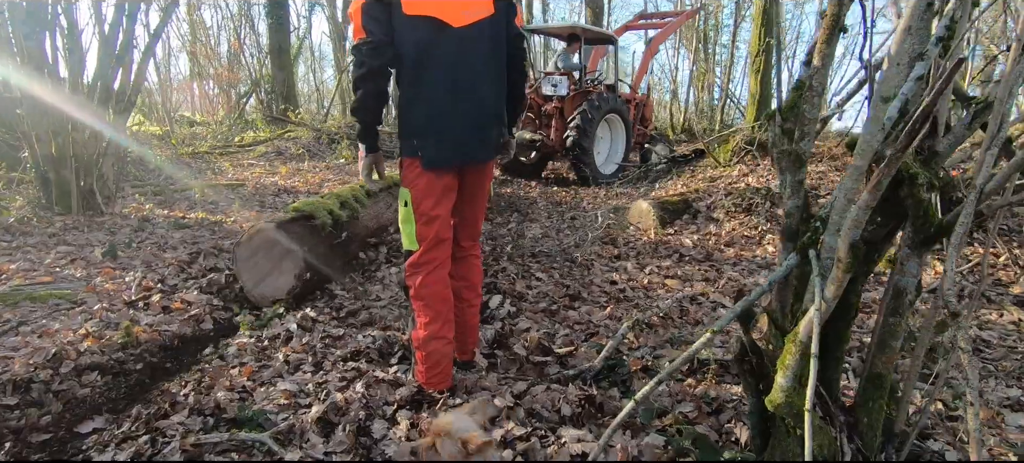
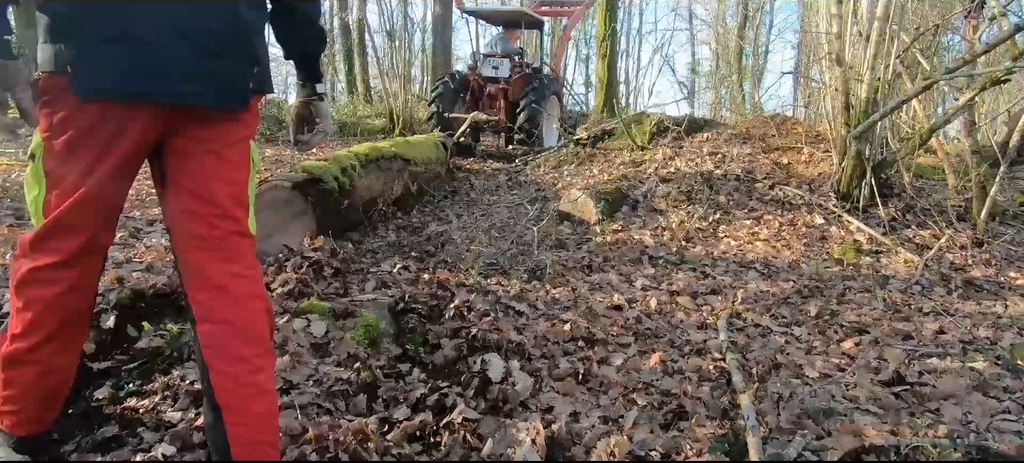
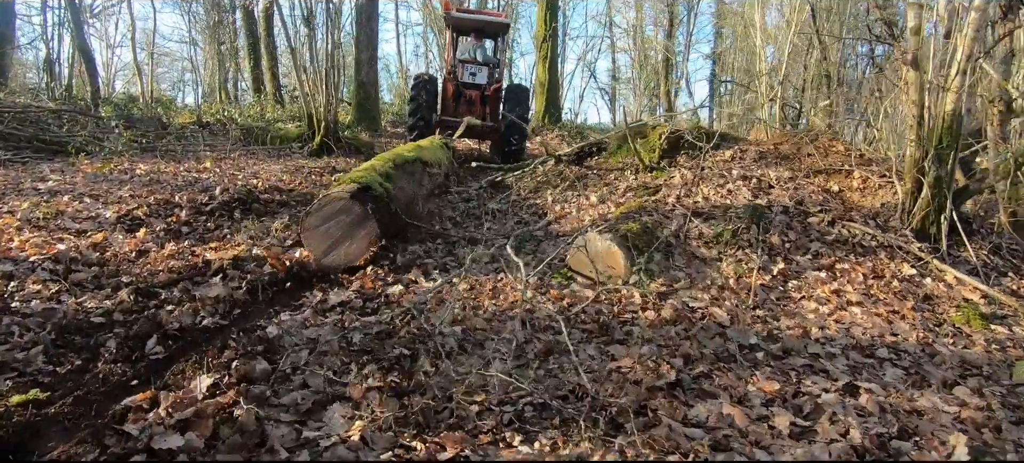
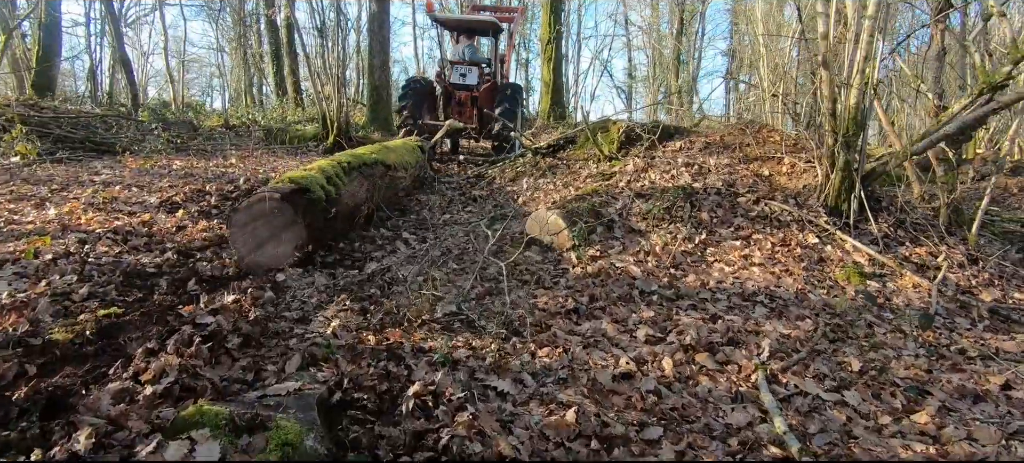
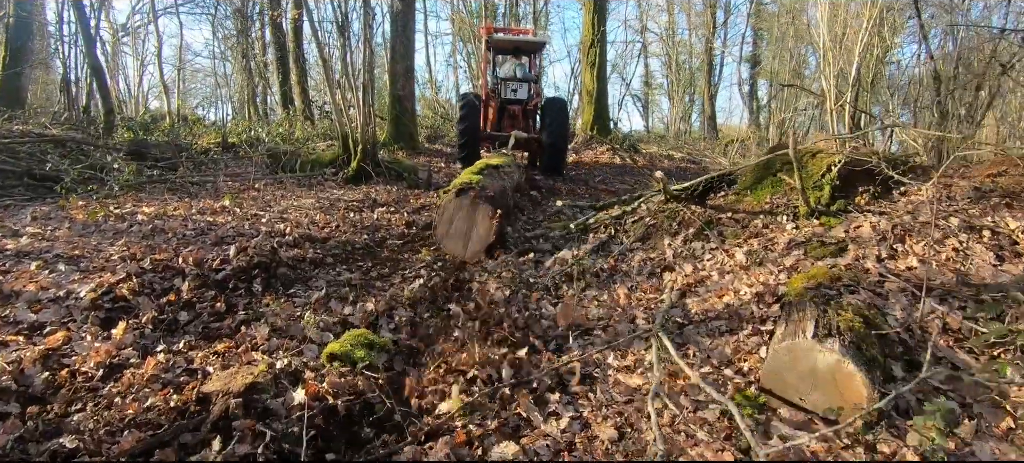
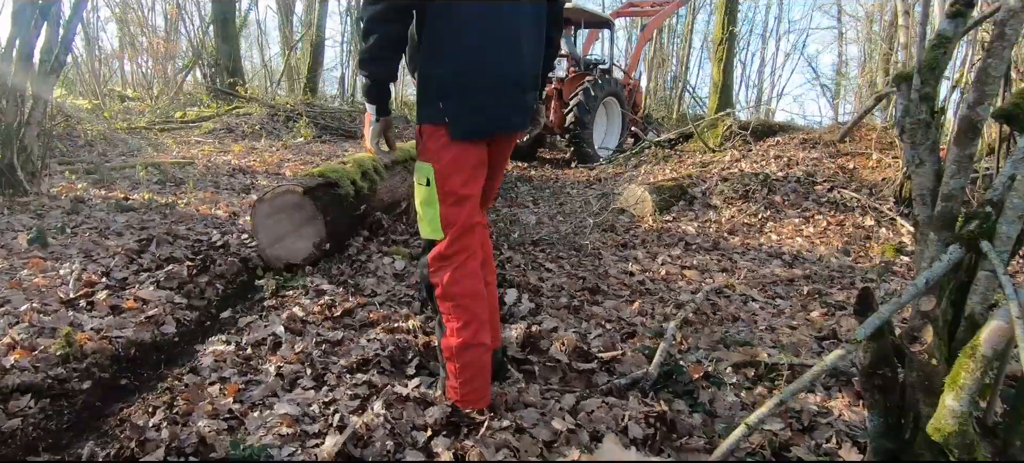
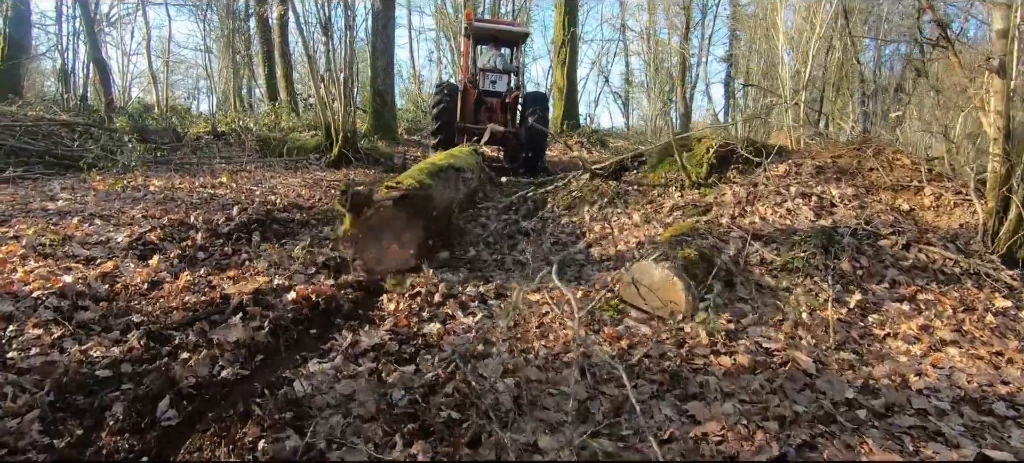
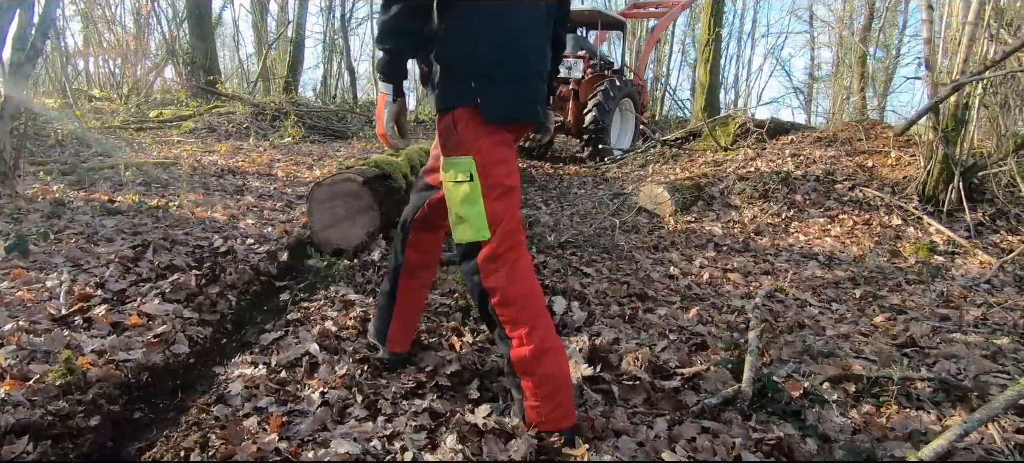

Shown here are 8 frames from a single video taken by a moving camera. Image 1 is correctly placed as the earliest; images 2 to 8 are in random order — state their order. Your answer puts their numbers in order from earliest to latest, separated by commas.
6, 8, 2, 4, 3, 7, 5
